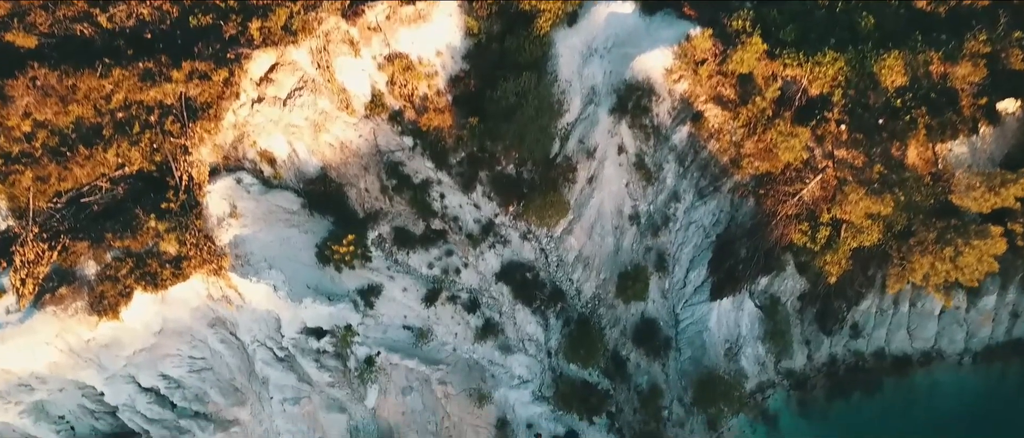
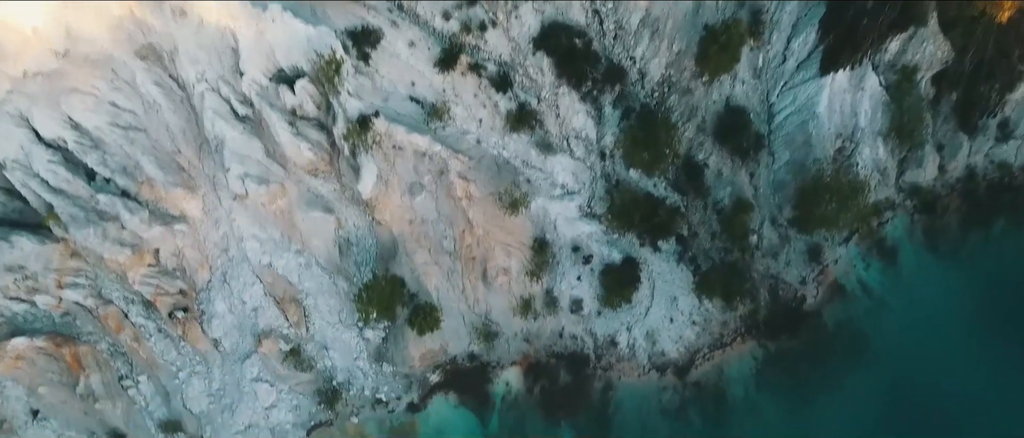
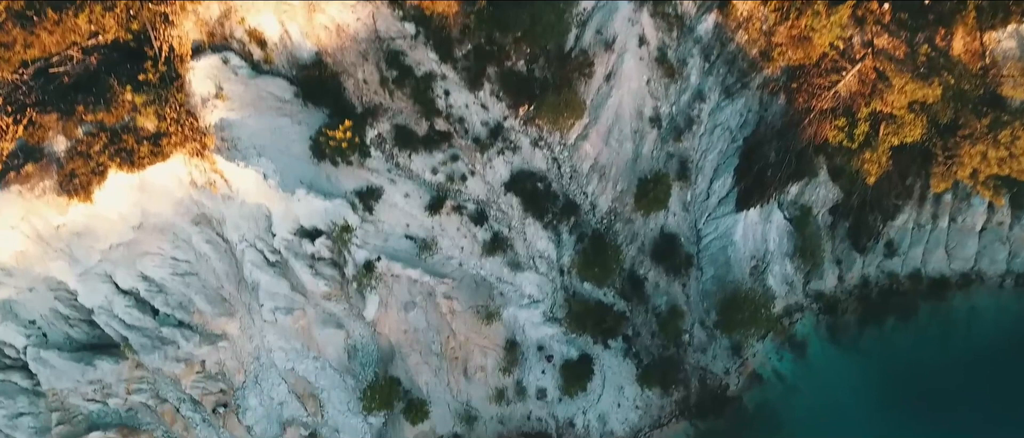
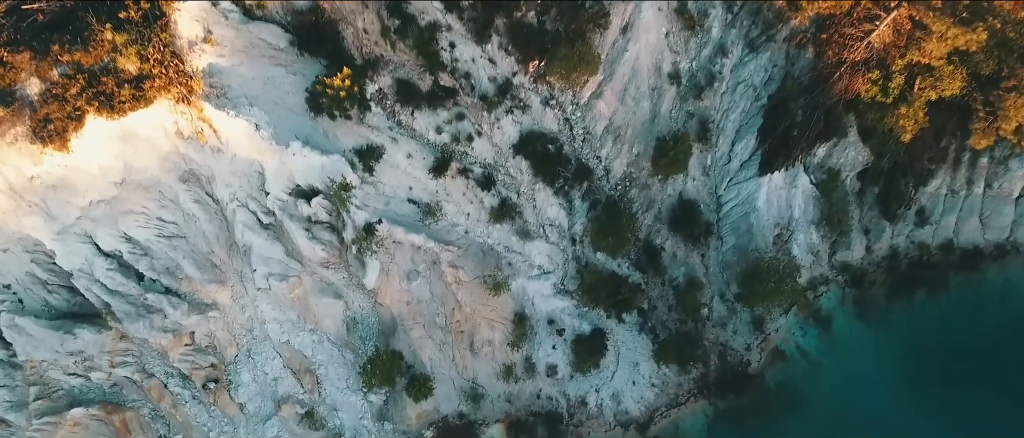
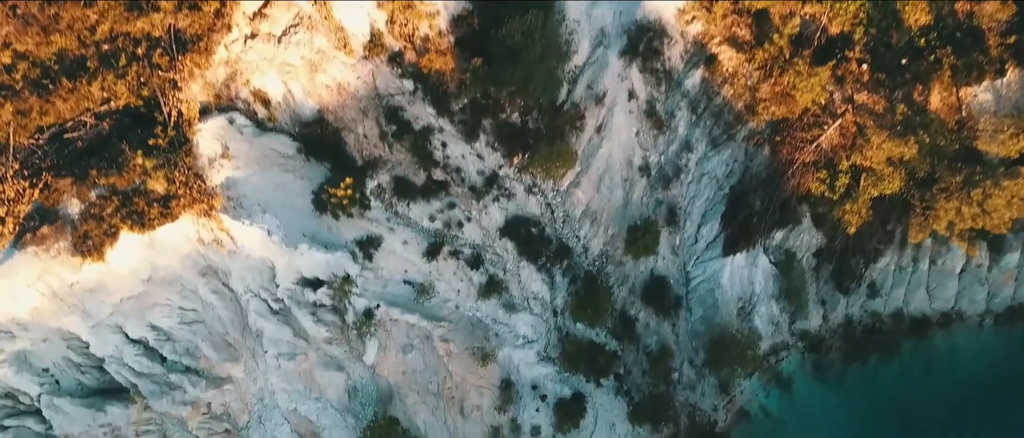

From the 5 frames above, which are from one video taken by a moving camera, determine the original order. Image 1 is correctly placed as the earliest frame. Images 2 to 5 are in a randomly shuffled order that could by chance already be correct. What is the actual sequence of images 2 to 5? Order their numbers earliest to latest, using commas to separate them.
5, 3, 4, 2
